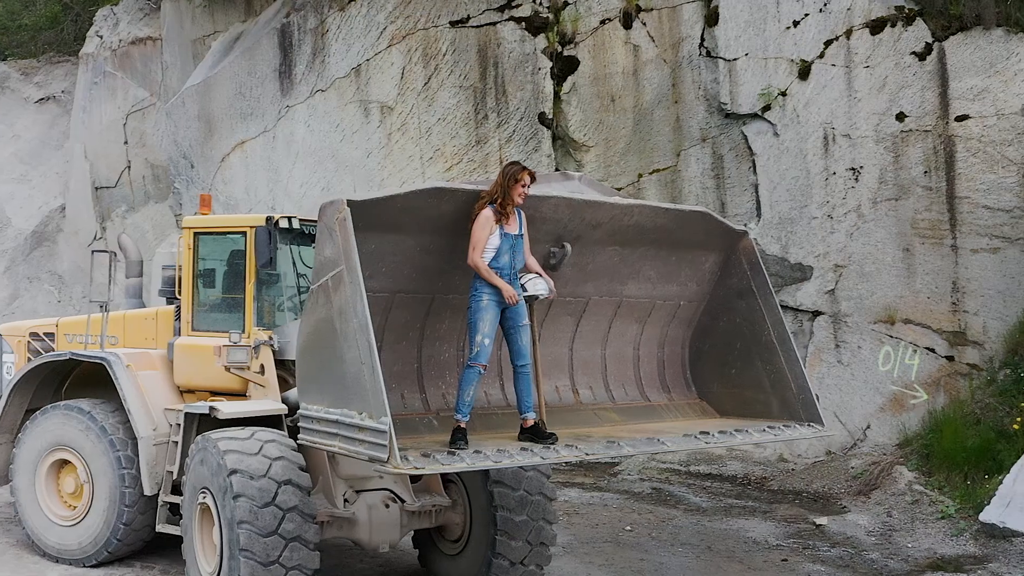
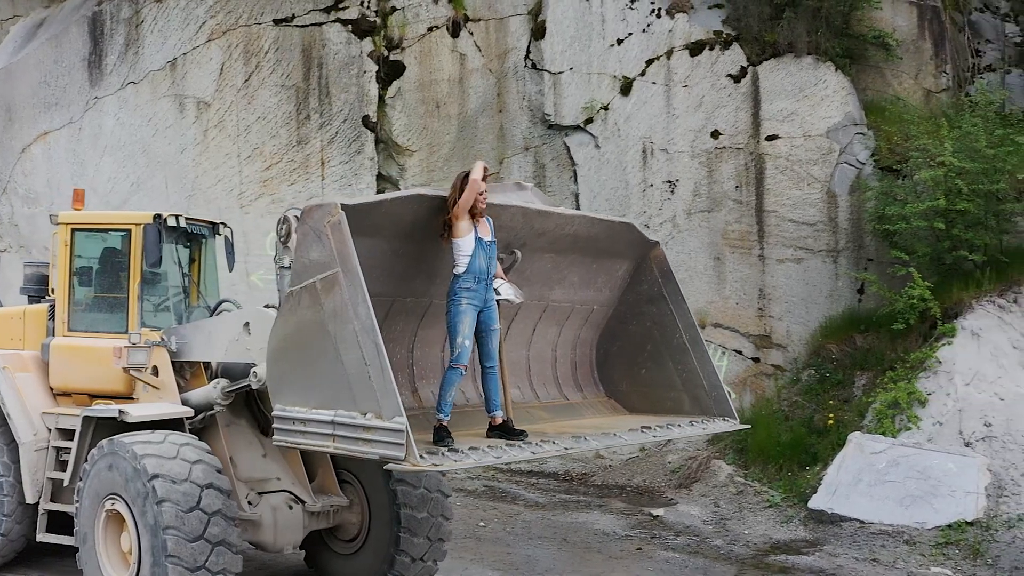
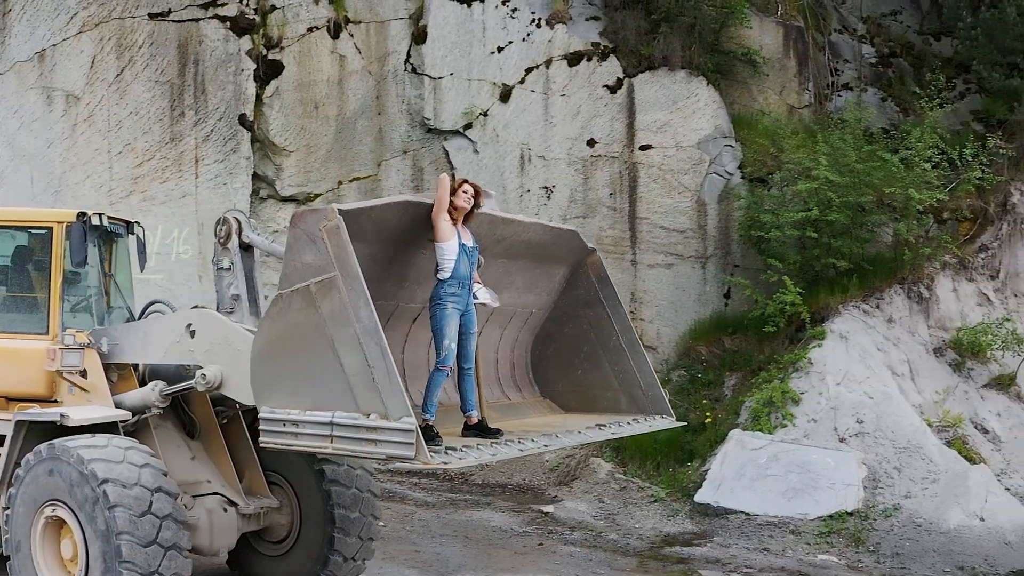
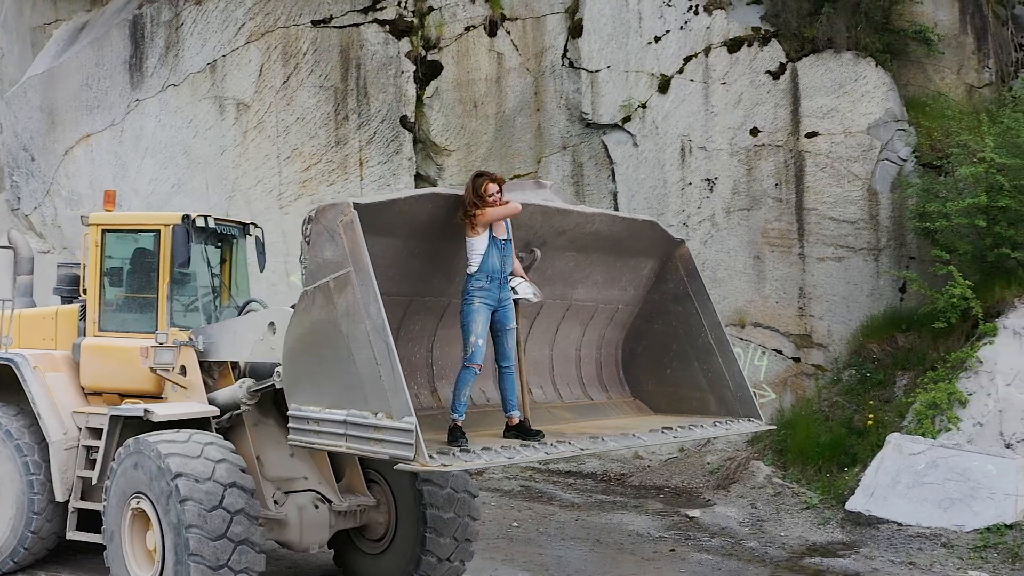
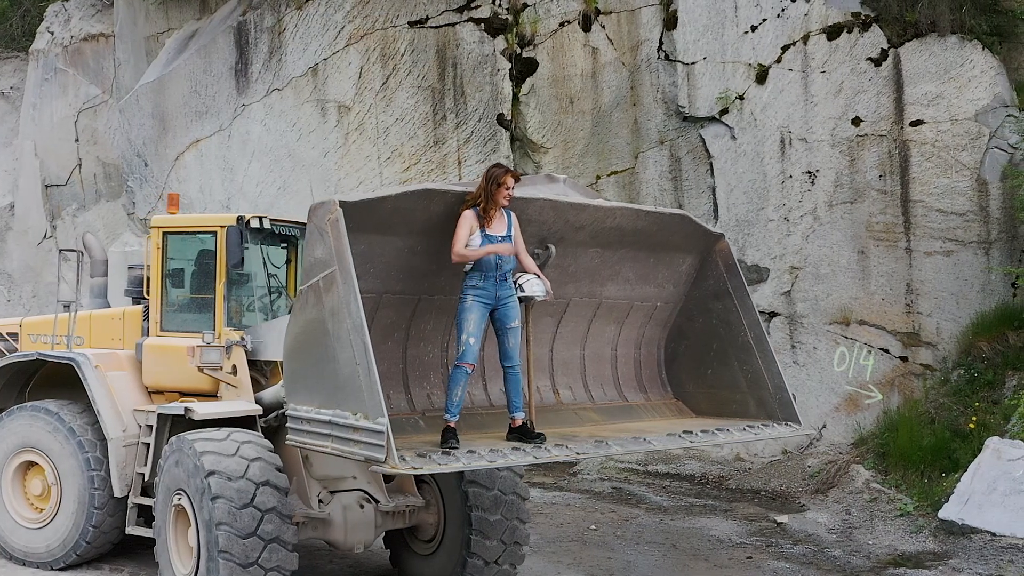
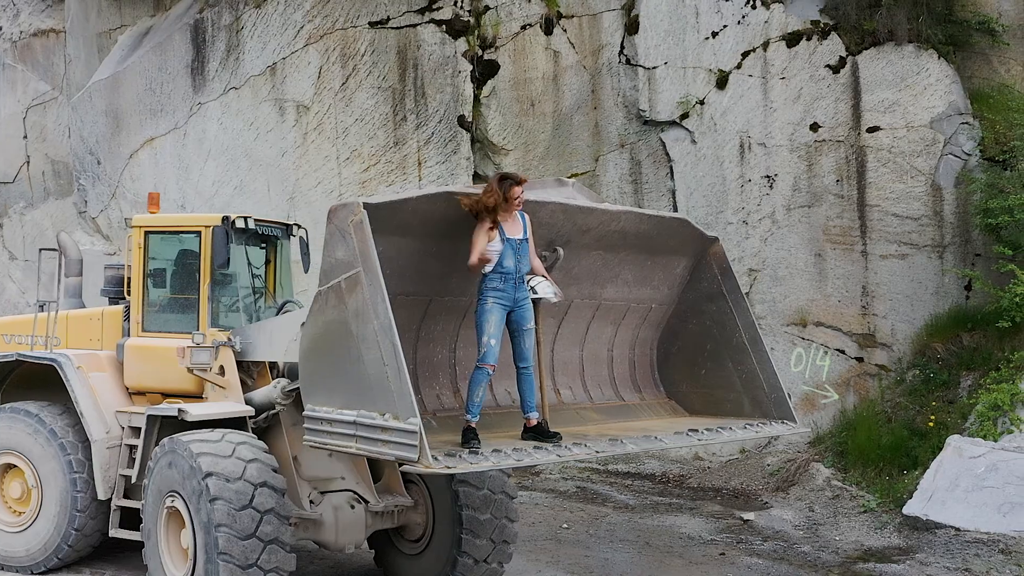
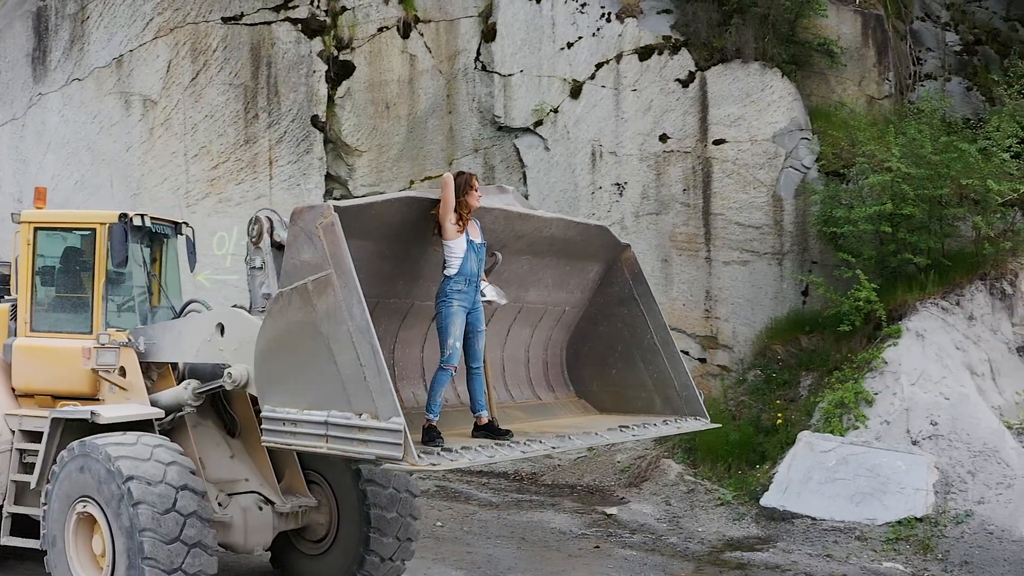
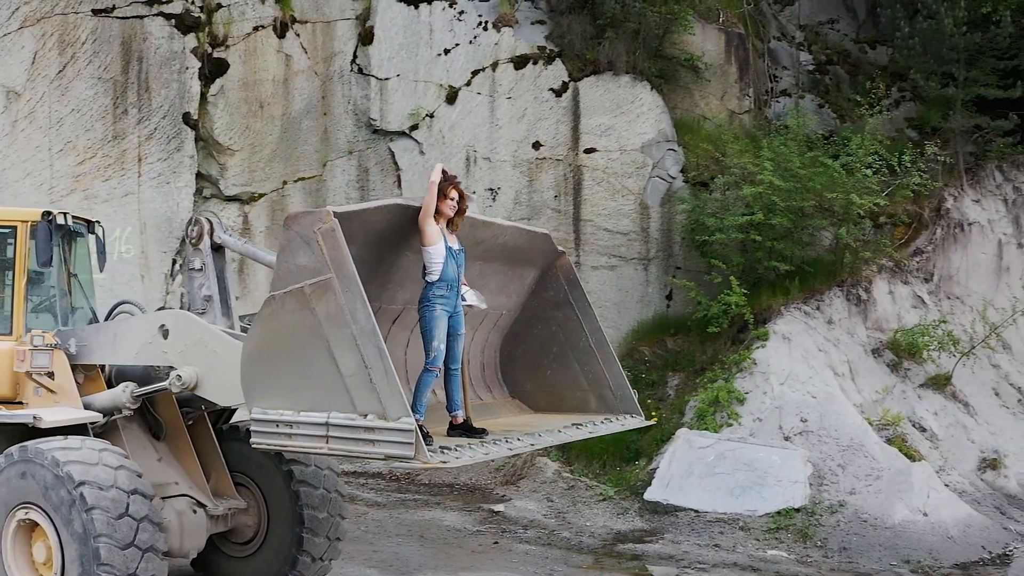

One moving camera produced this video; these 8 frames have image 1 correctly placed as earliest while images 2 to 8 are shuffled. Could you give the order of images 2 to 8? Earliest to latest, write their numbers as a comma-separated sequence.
5, 6, 4, 2, 7, 3, 8
